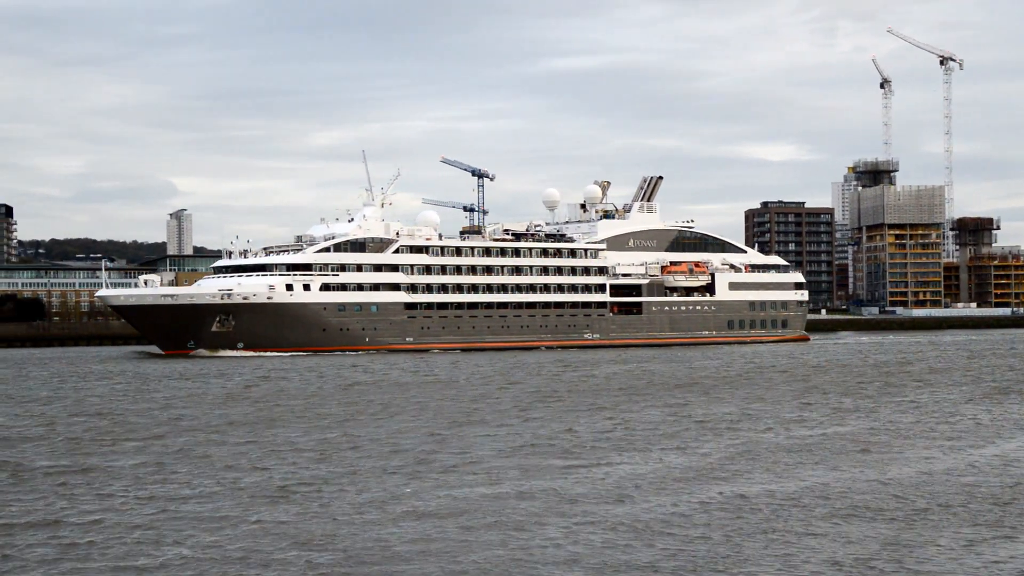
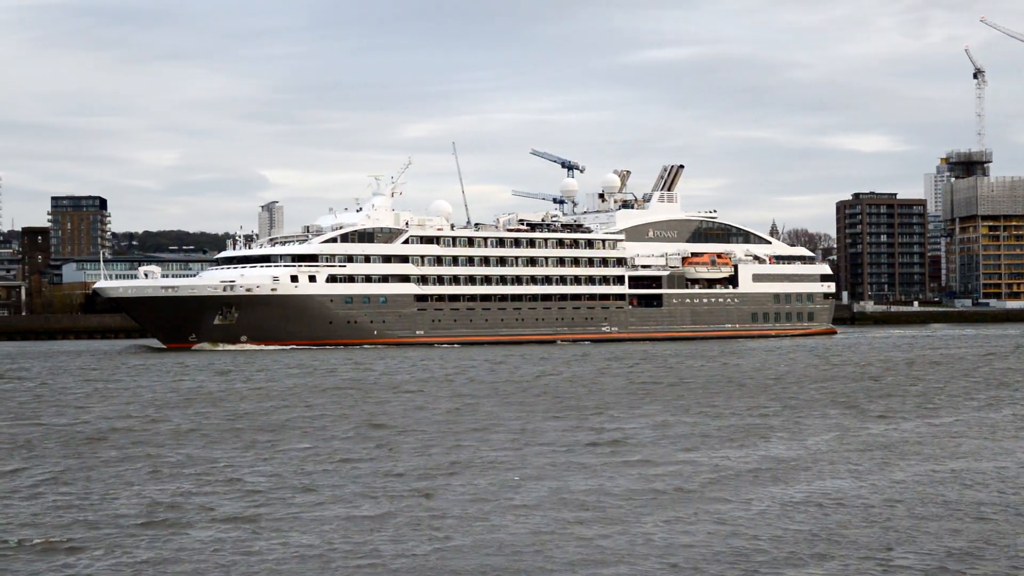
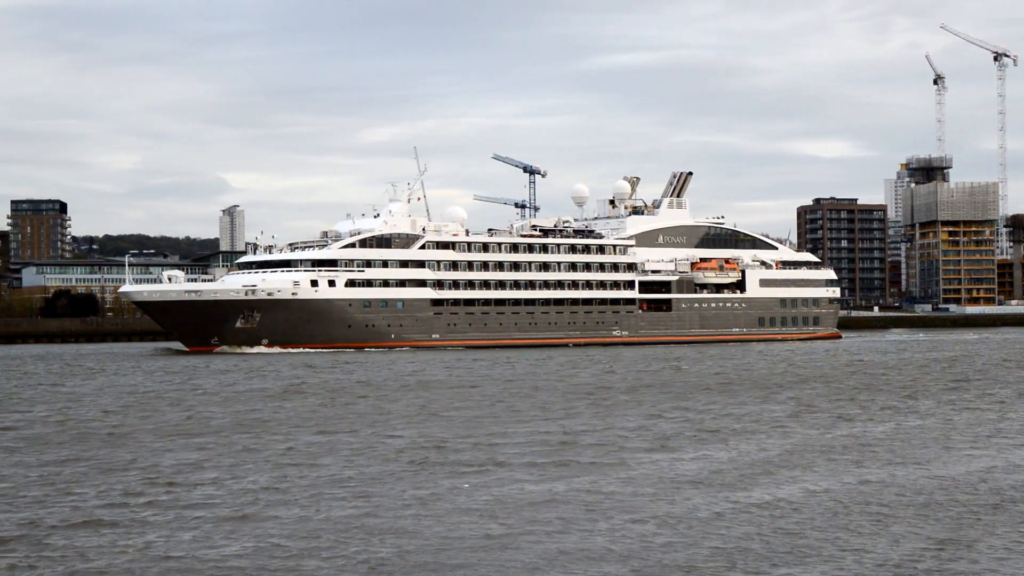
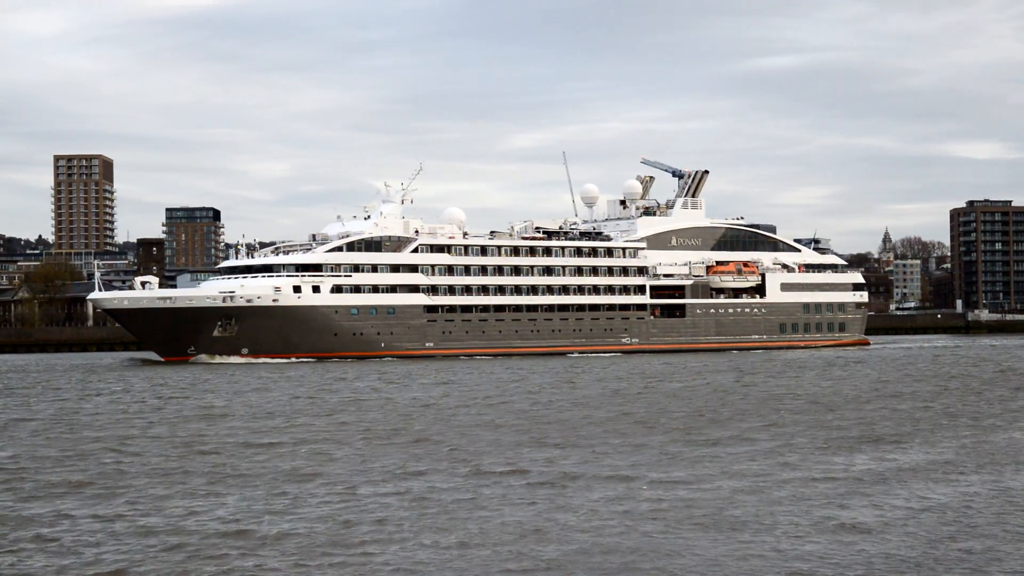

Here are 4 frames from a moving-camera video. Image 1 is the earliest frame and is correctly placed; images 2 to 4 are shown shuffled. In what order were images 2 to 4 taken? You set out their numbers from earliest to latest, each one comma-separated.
3, 2, 4
